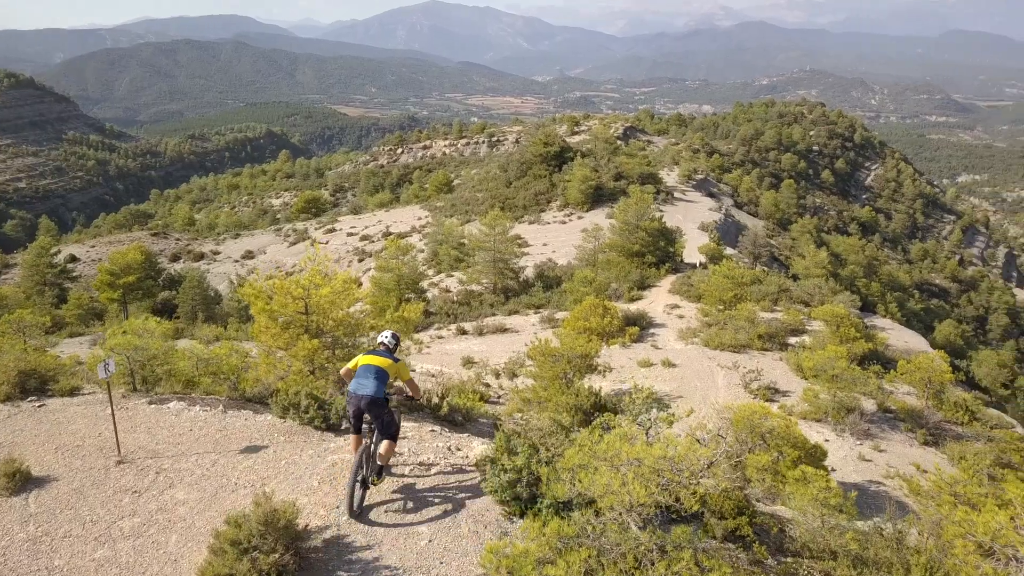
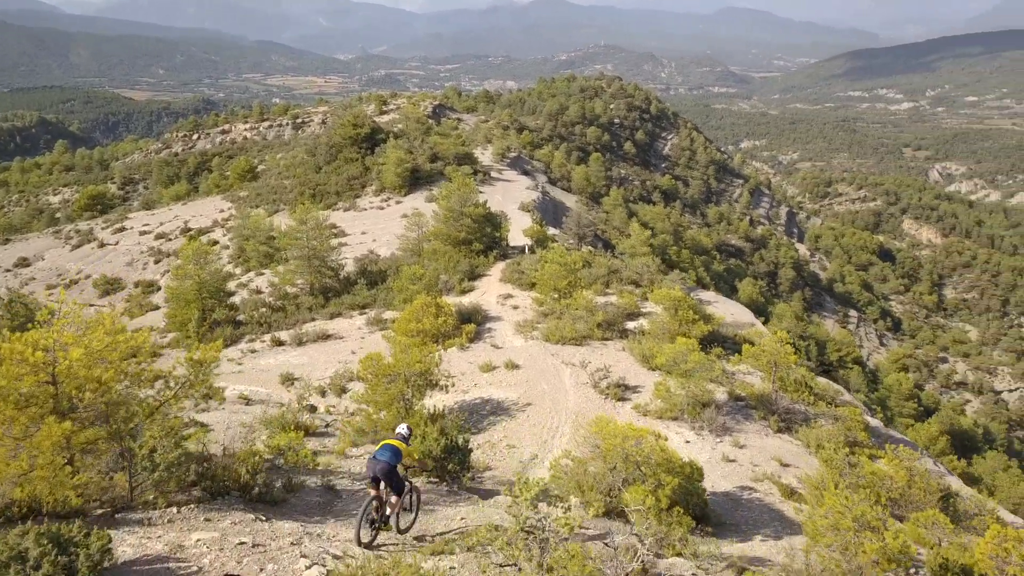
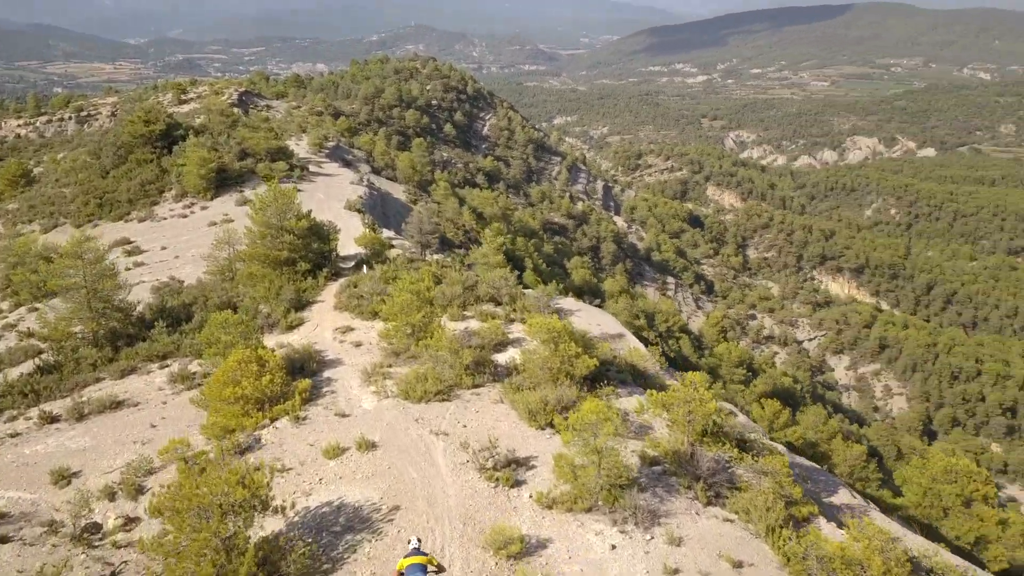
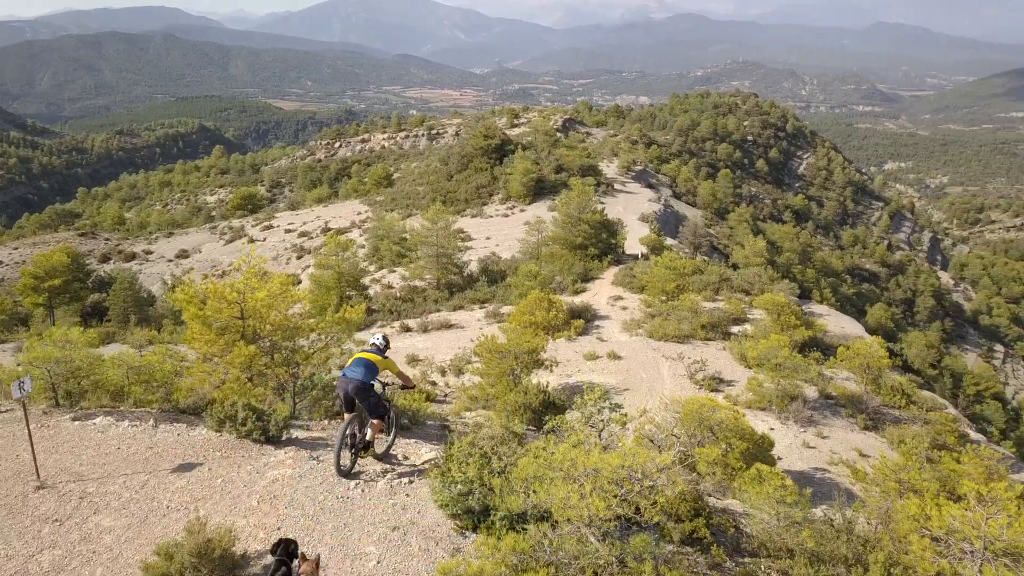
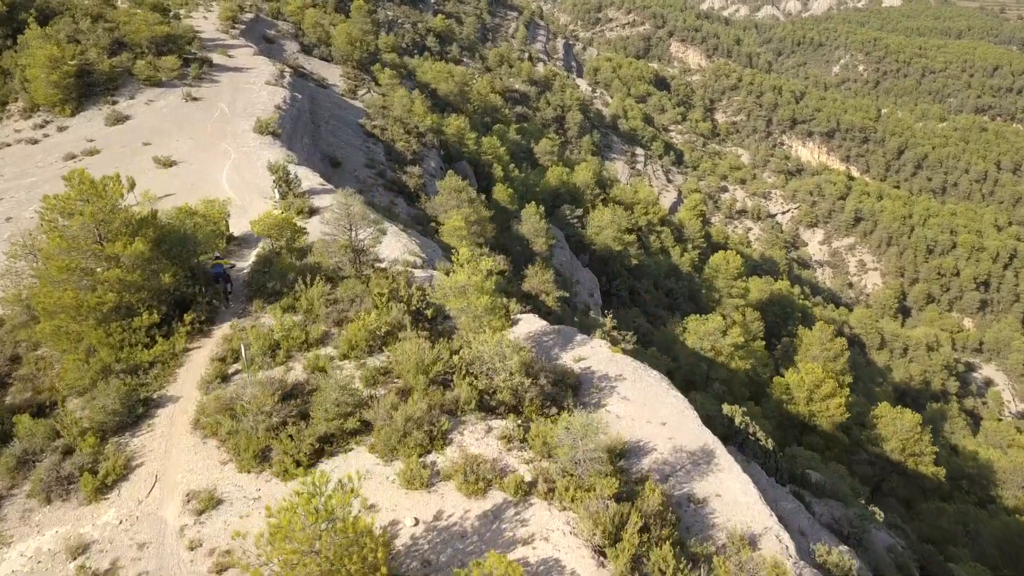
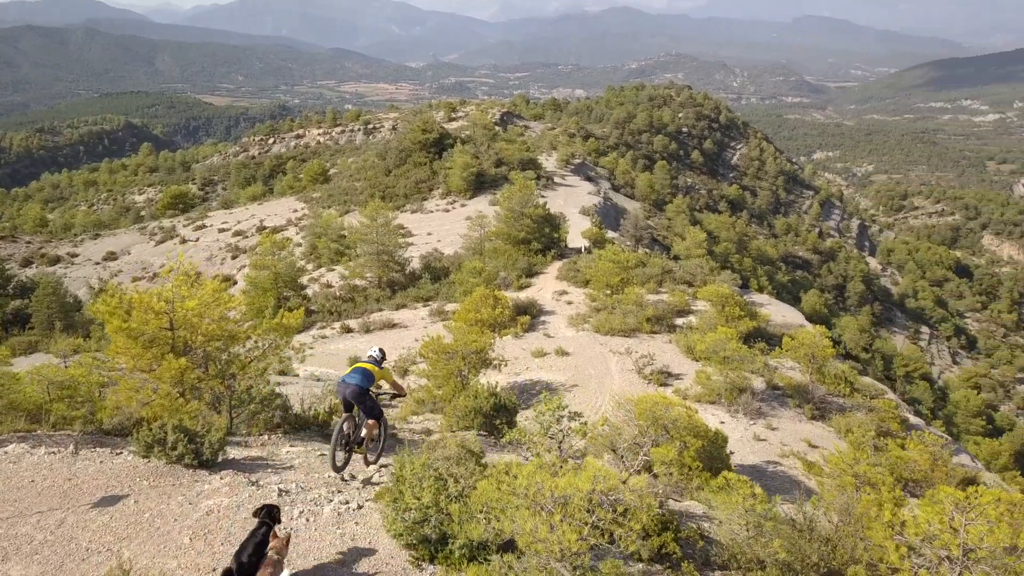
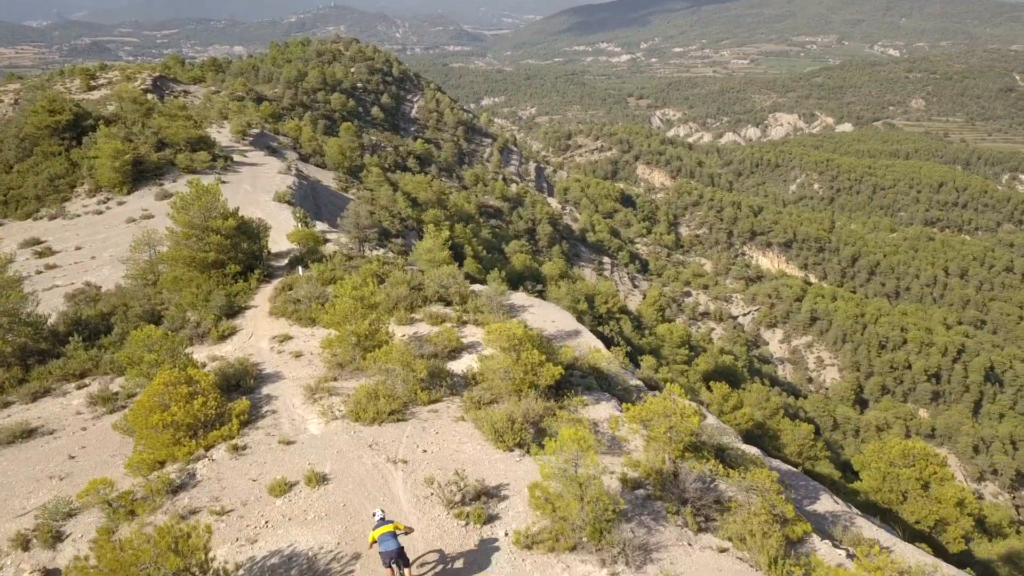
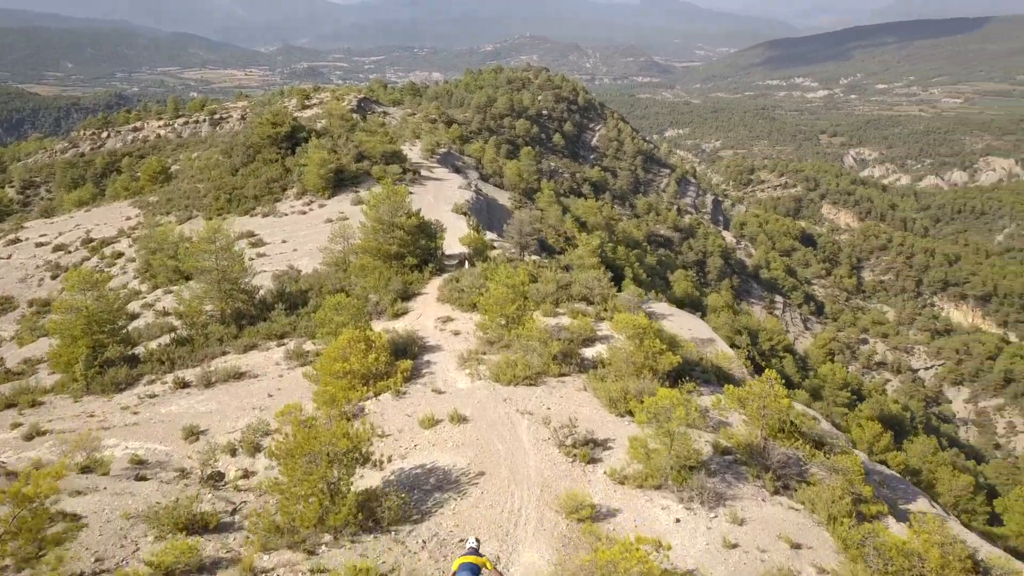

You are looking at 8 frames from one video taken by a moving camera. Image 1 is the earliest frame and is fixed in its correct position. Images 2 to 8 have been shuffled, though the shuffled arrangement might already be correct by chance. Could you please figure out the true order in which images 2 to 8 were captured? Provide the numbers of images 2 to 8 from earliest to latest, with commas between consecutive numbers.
4, 6, 2, 8, 3, 7, 5
